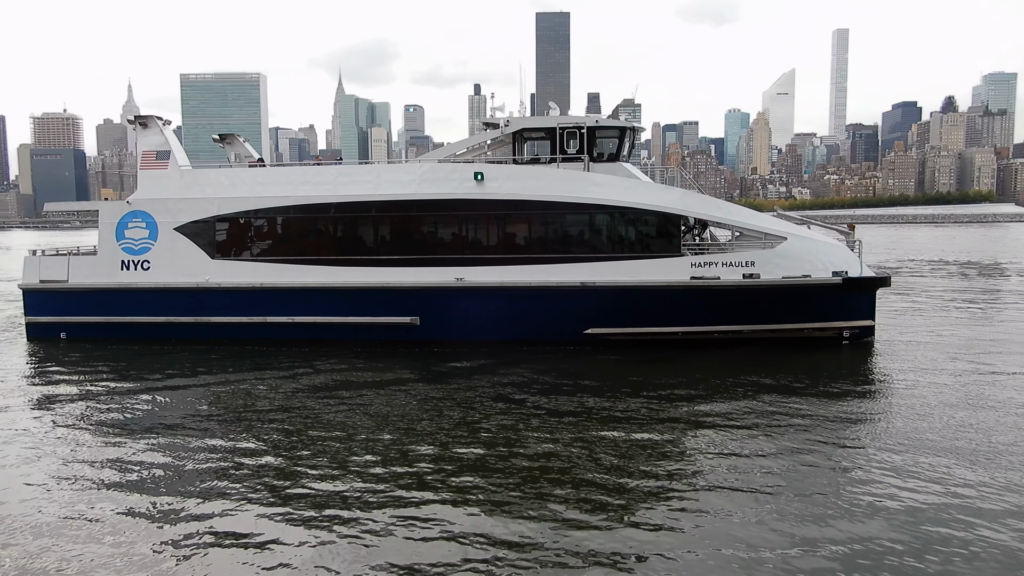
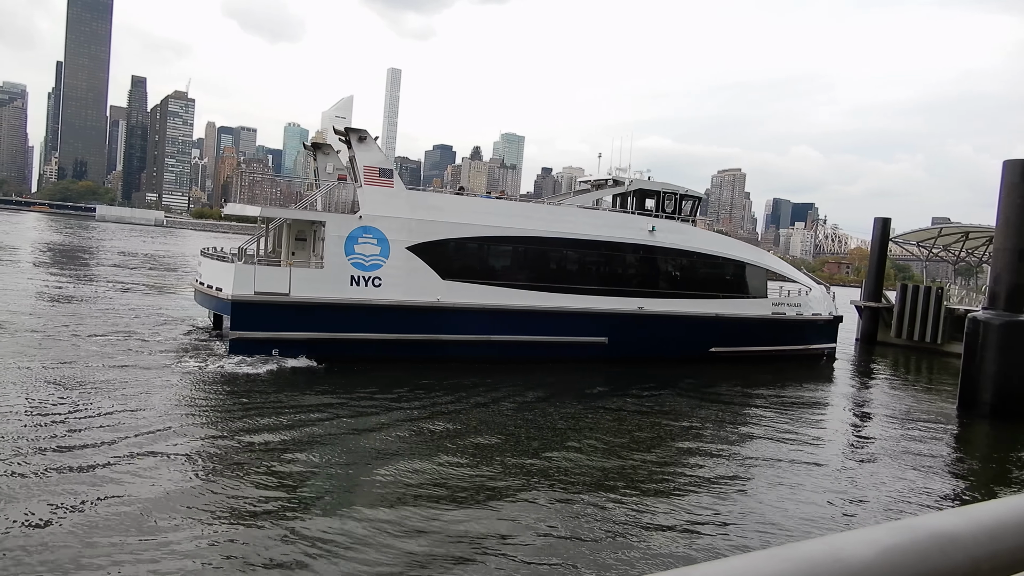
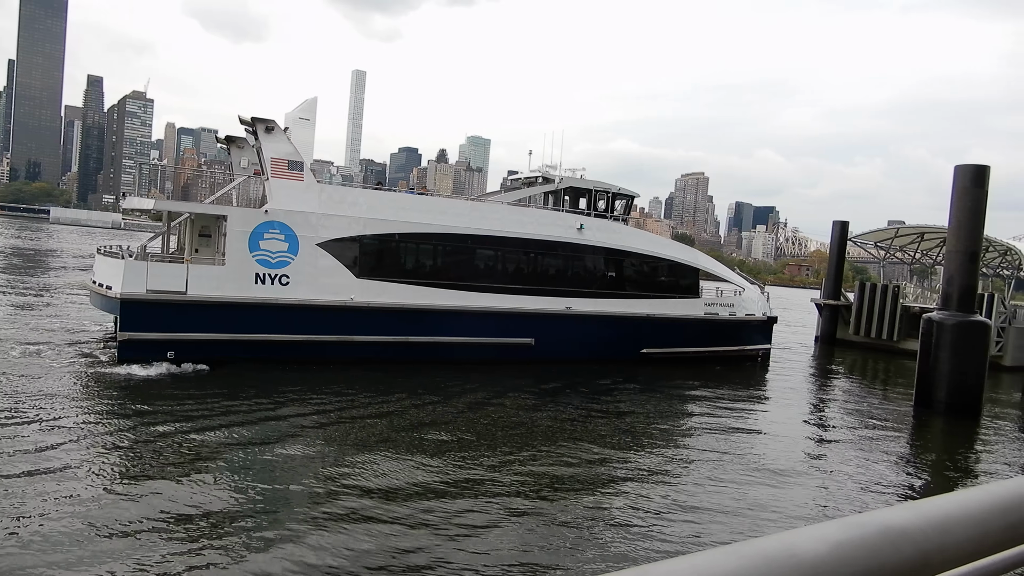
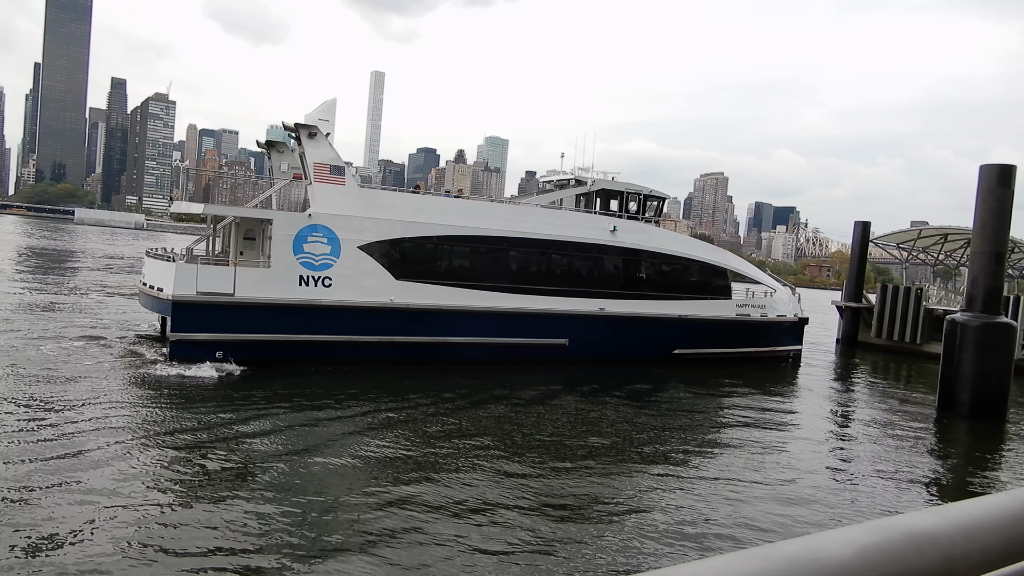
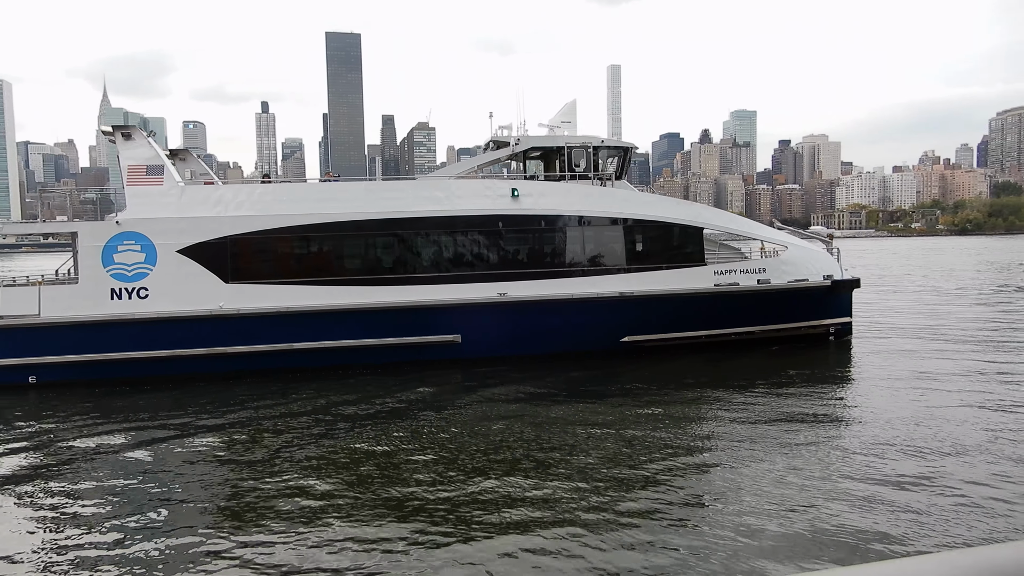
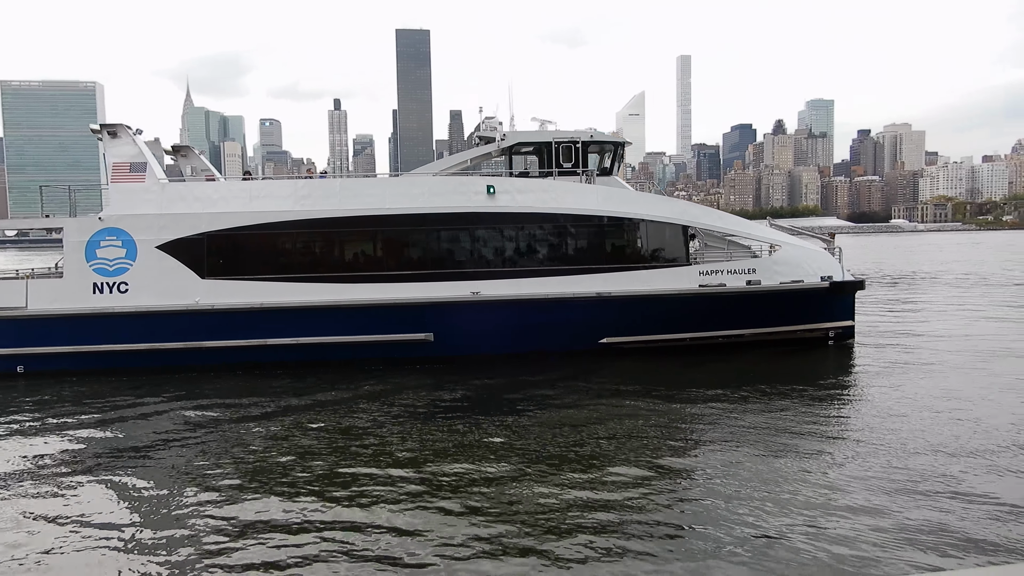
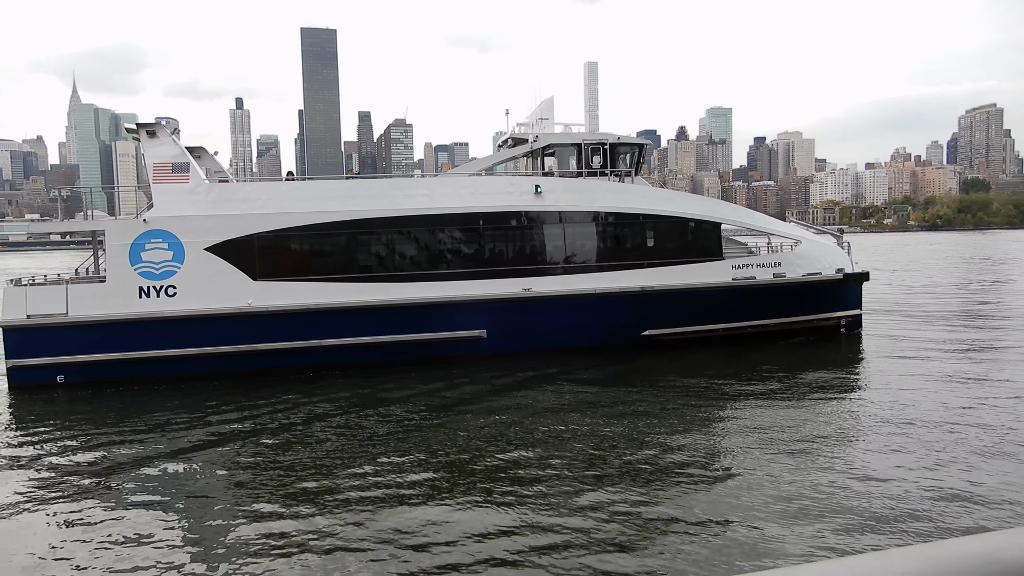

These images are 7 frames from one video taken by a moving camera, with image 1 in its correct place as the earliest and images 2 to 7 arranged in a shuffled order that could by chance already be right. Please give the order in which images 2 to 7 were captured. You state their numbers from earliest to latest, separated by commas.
6, 5, 7, 3, 4, 2
